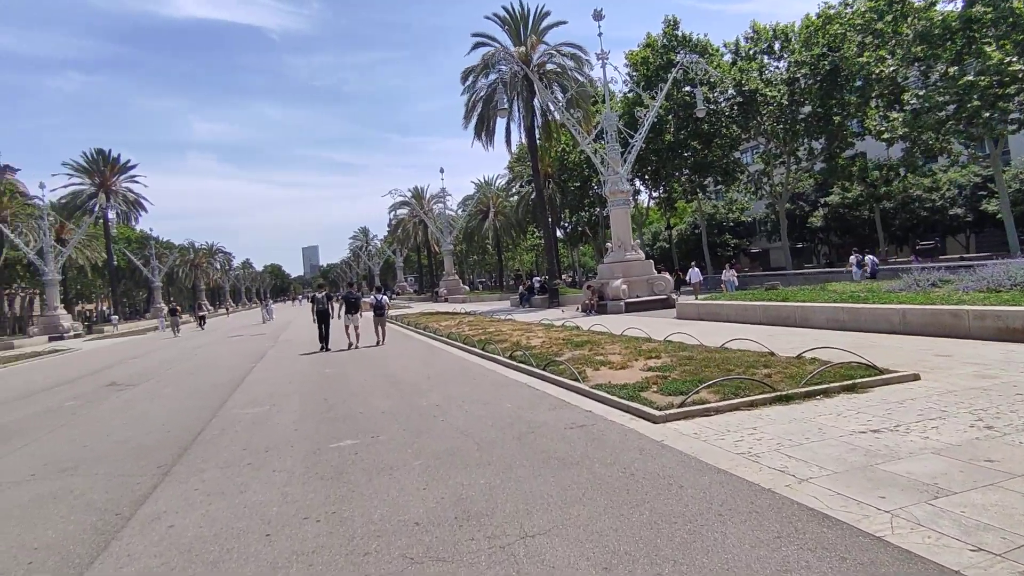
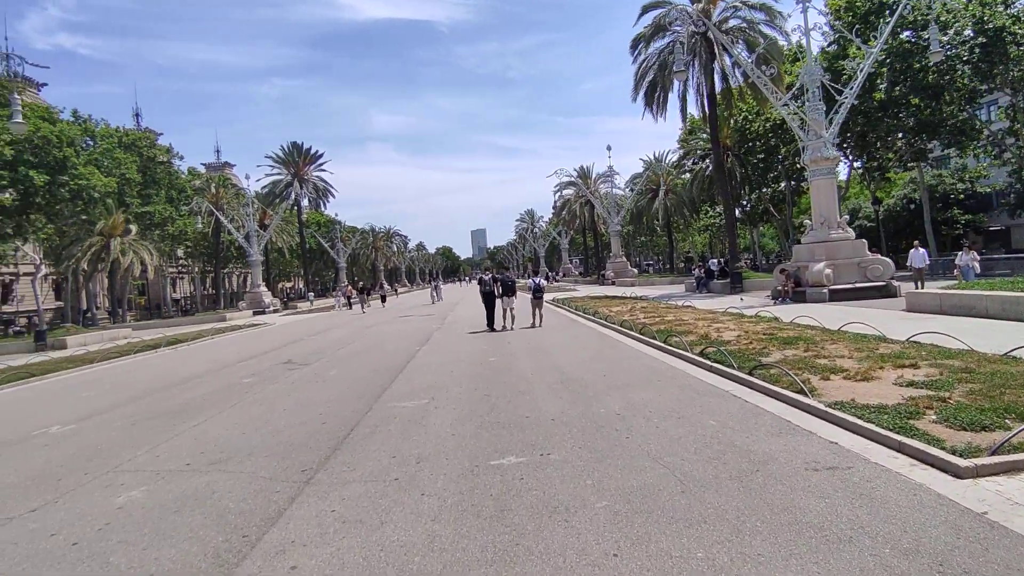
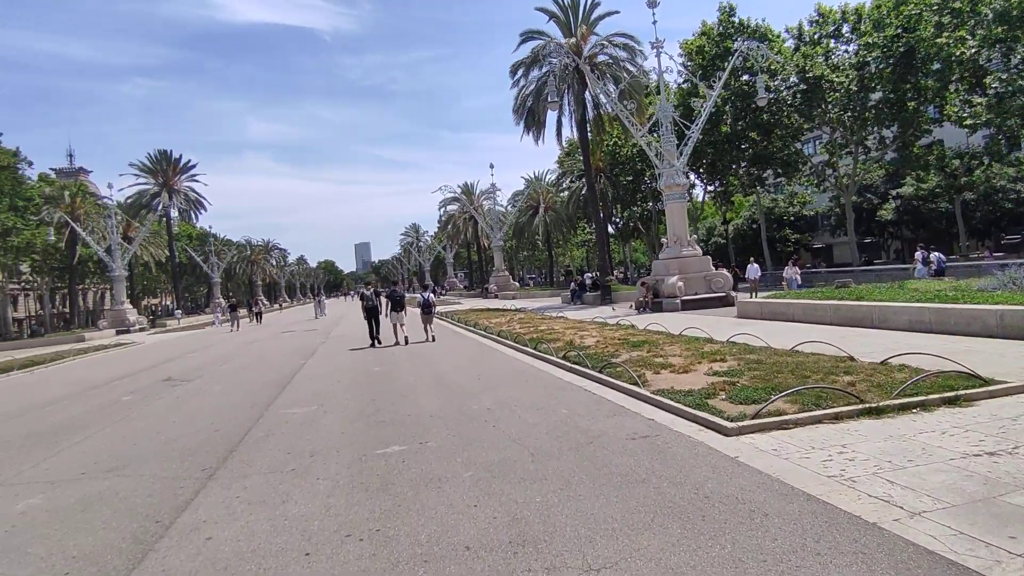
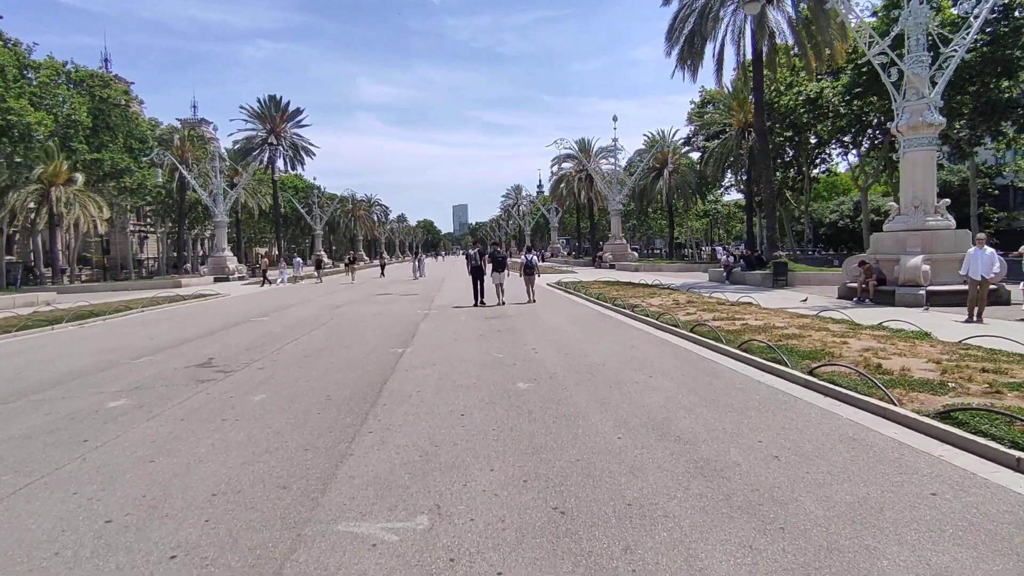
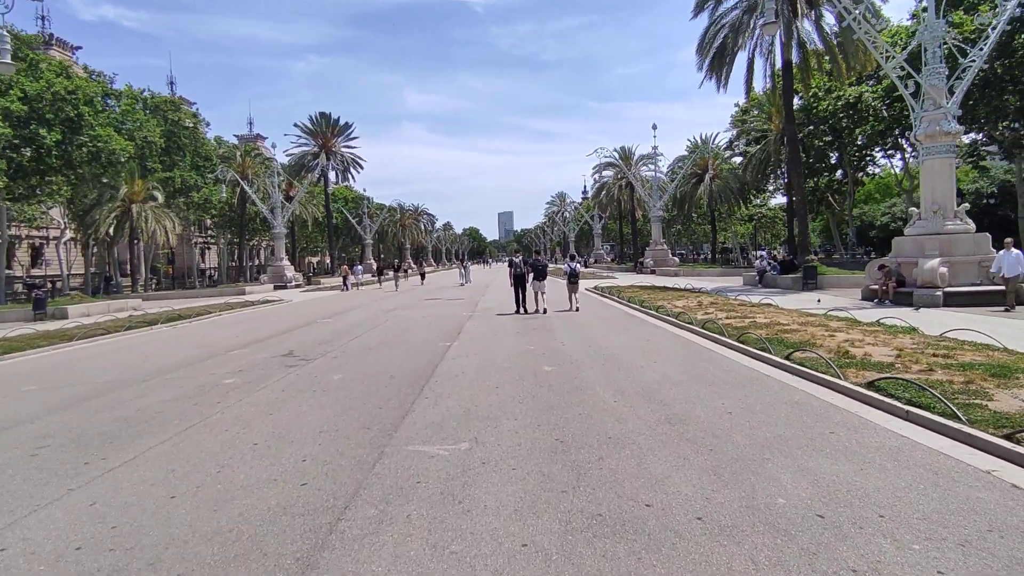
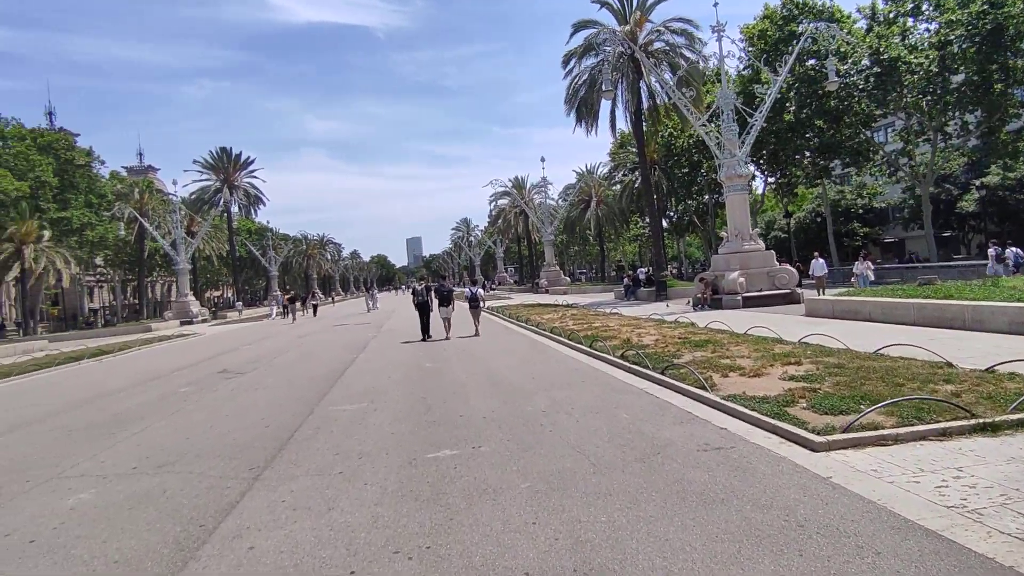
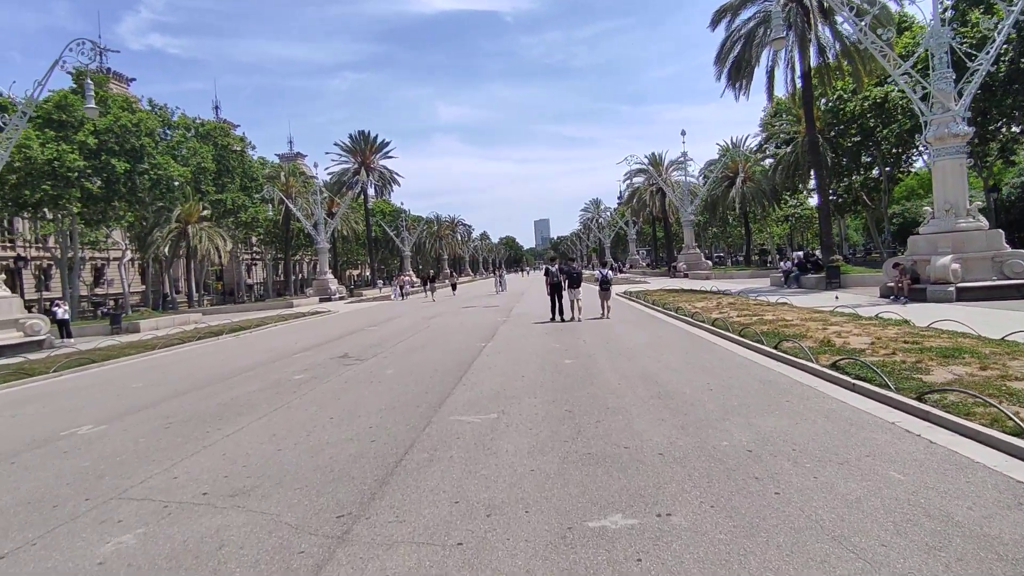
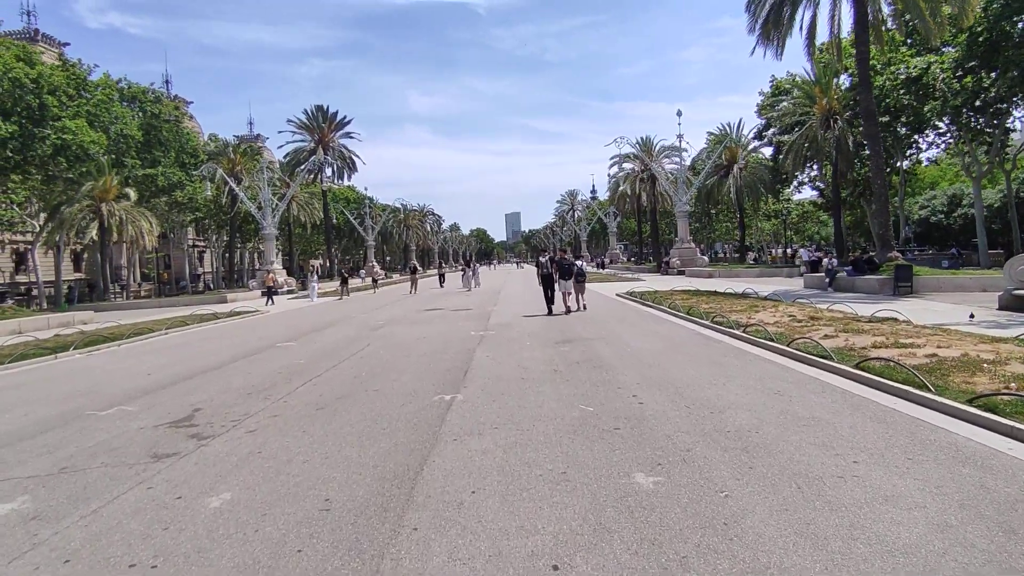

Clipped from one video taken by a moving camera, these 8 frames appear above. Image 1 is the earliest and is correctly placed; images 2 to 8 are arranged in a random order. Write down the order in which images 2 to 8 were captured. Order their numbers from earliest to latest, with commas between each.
3, 6, 2, 7, 5, 4, 8
